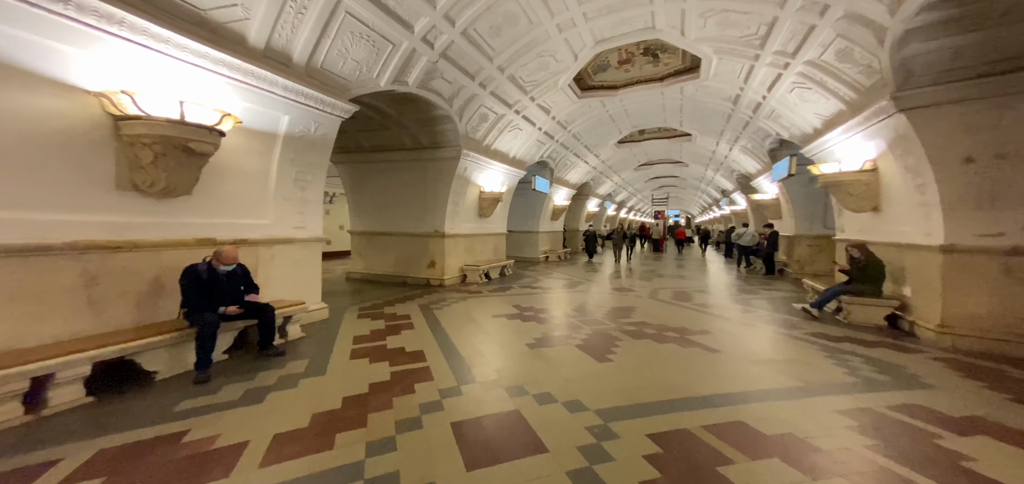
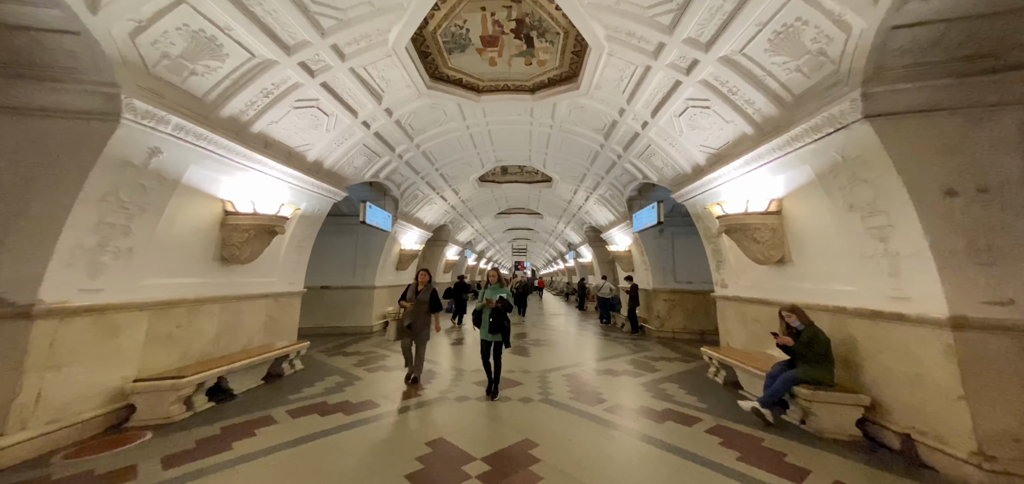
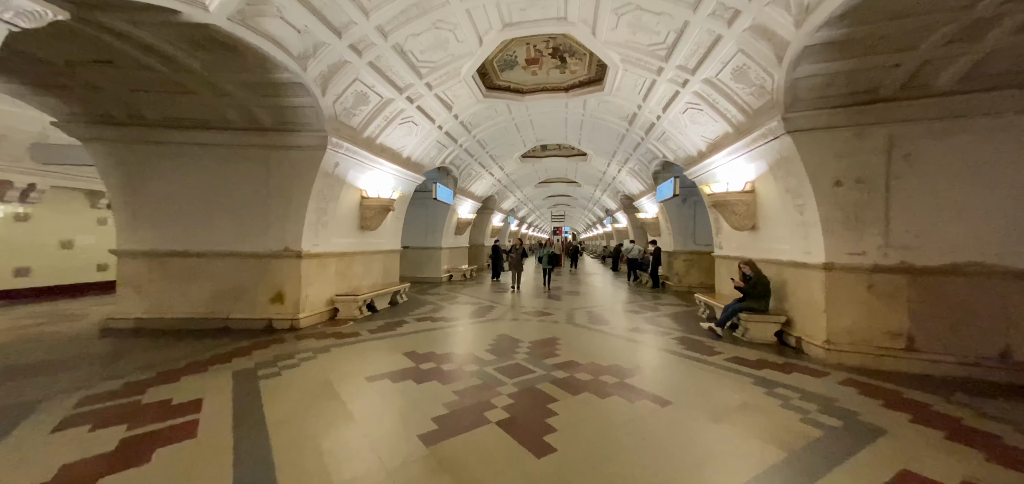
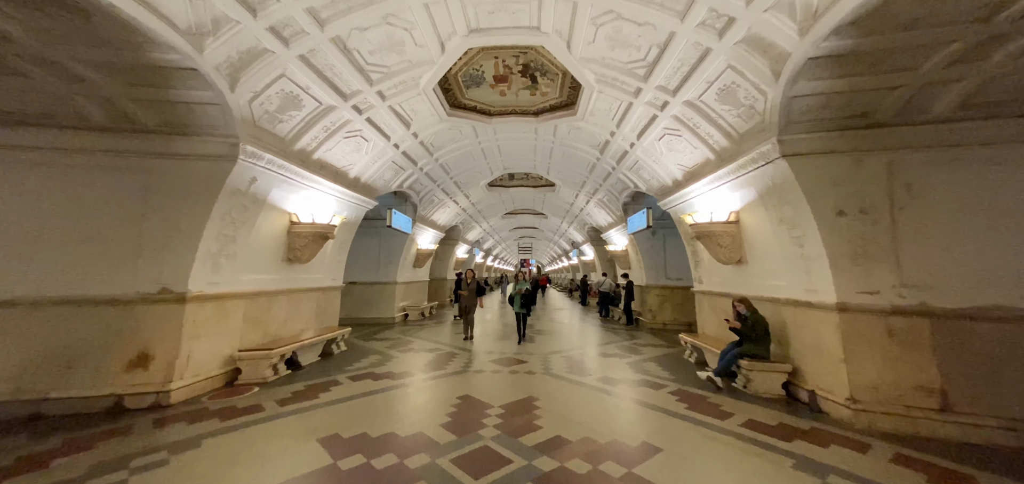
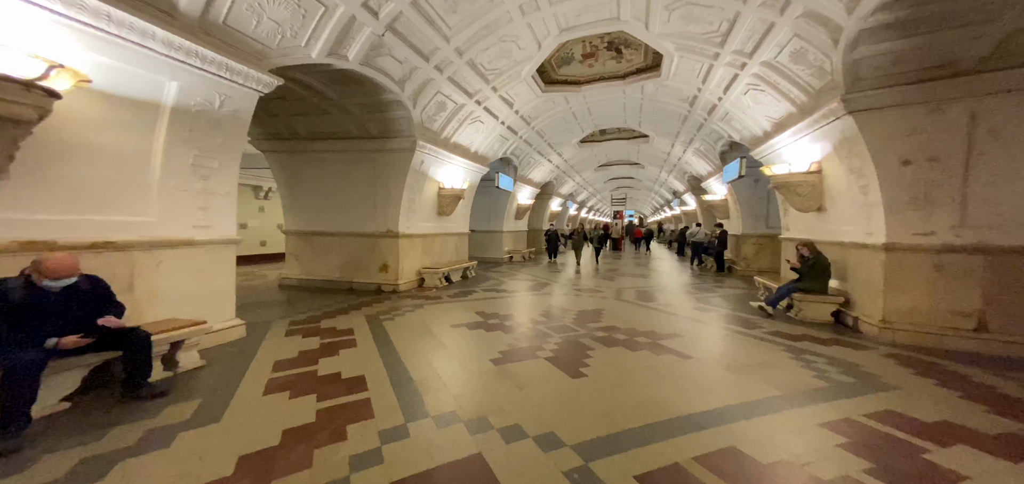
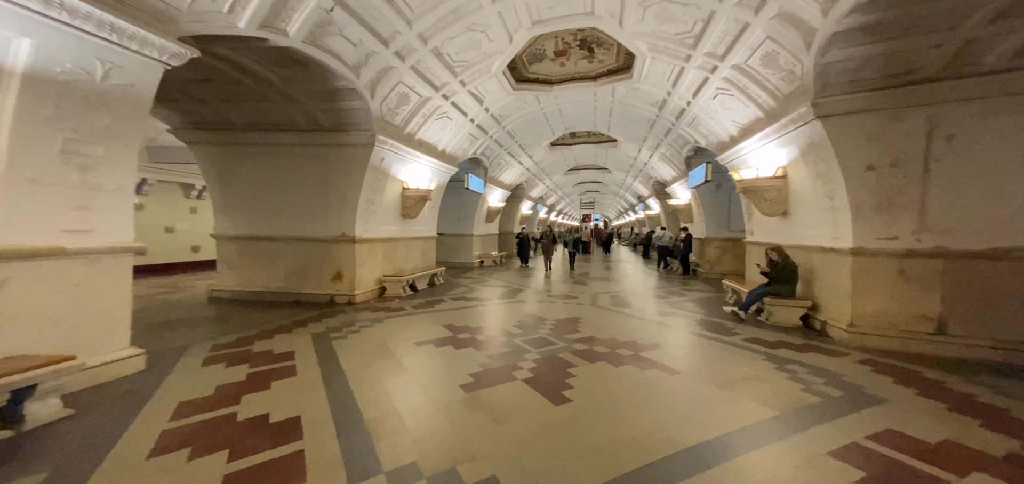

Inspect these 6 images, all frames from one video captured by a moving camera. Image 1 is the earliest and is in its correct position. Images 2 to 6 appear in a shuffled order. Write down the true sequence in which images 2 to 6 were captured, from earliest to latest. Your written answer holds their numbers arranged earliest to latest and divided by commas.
5, 6, 3, 4, 2
